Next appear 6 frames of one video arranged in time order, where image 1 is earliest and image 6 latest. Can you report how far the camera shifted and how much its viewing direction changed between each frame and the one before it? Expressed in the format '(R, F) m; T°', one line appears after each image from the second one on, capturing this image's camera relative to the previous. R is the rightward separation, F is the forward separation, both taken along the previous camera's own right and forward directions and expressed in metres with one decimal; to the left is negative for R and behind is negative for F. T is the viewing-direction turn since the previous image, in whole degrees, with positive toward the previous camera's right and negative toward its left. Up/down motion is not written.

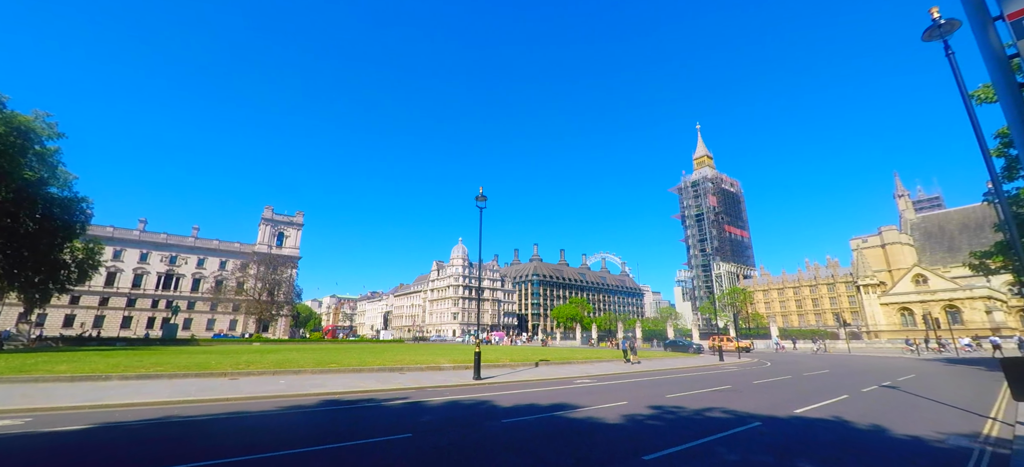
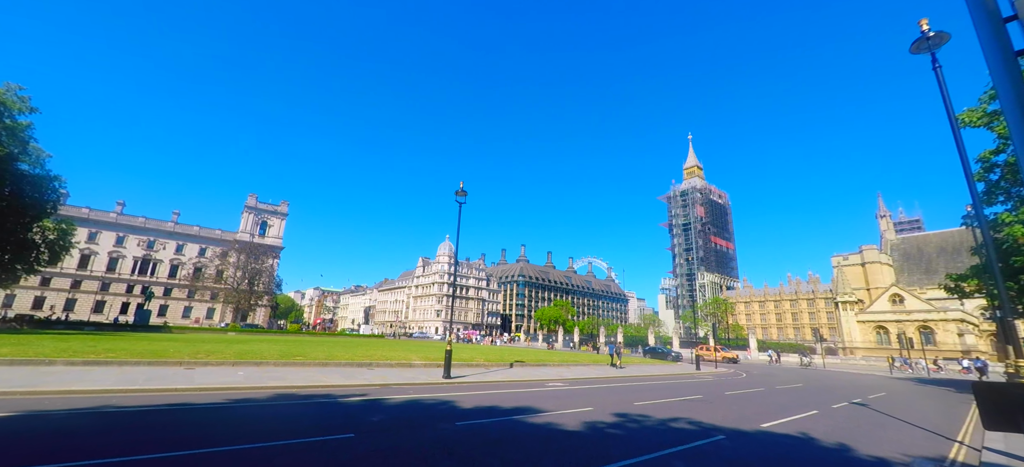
(+0.5, +0.5) m; +1°
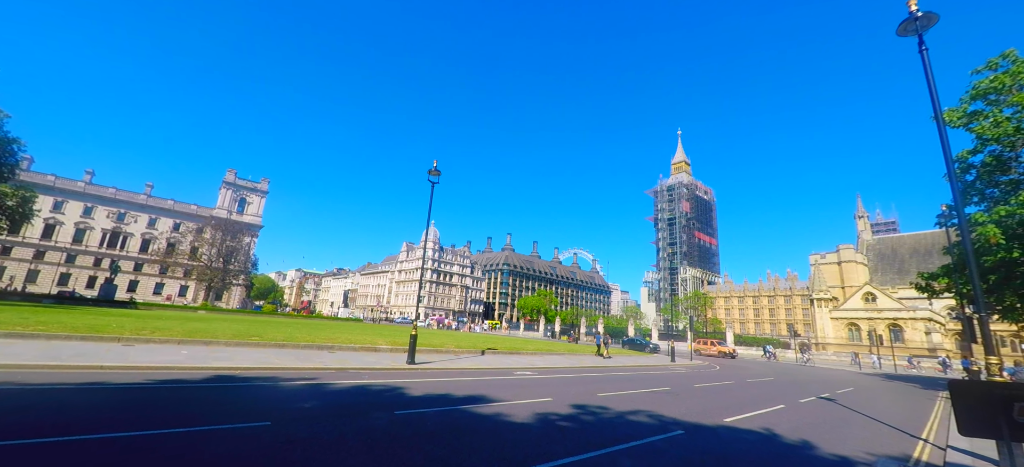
(+0.8, +0.8) m; +2°
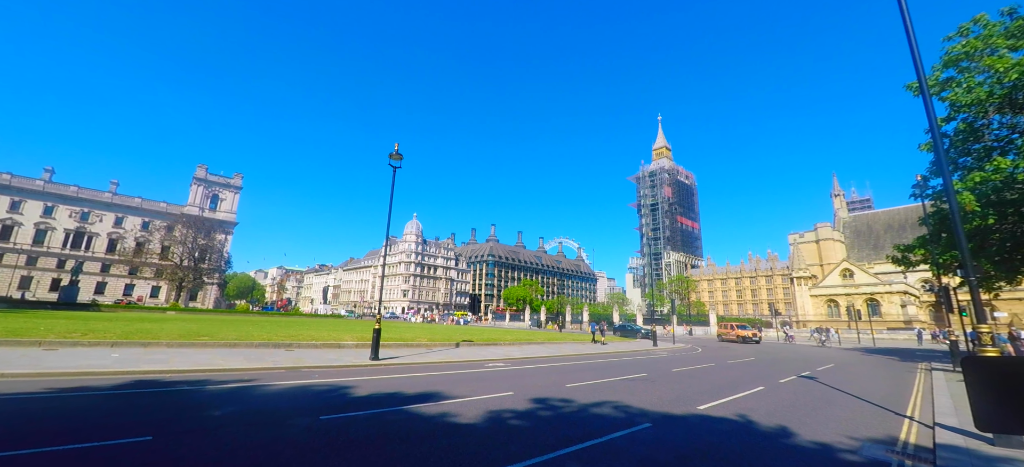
(+0.8, +1.1) m; +2°
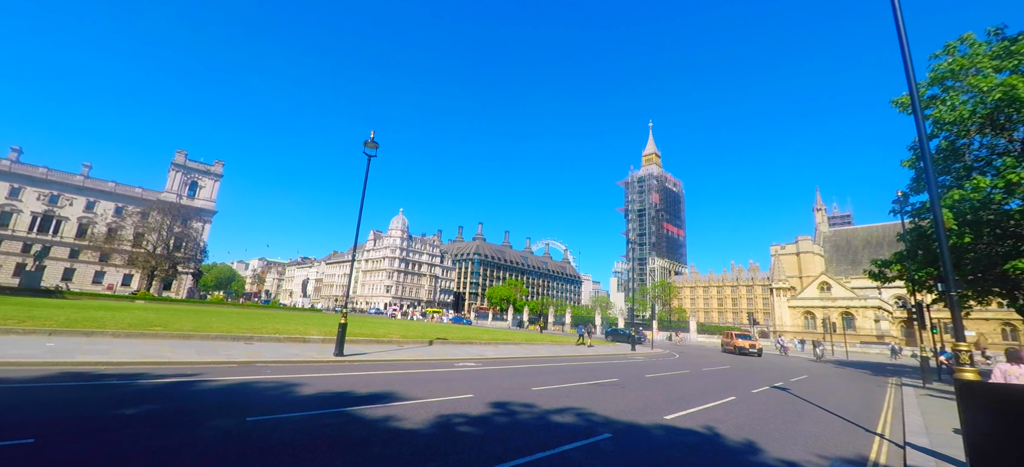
(+0.5, +0.6) m; +2°
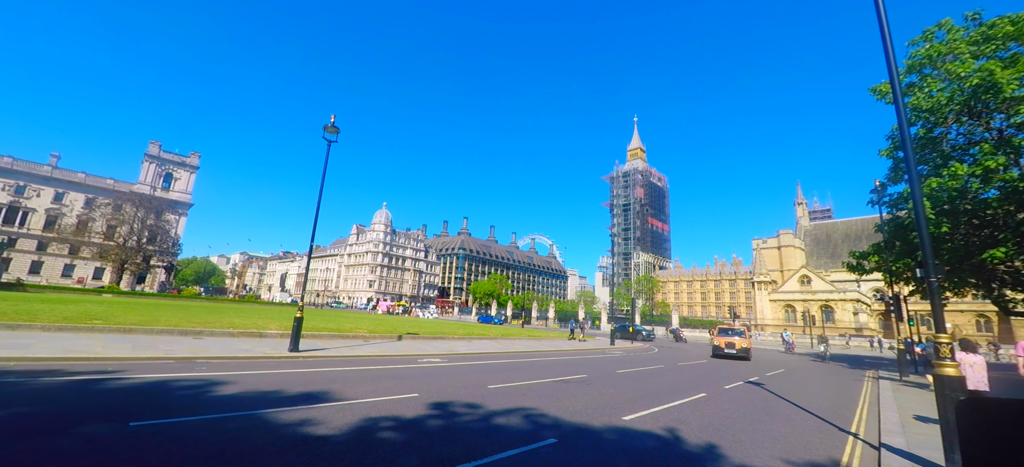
(+0.8, +0.8) m; +2°
